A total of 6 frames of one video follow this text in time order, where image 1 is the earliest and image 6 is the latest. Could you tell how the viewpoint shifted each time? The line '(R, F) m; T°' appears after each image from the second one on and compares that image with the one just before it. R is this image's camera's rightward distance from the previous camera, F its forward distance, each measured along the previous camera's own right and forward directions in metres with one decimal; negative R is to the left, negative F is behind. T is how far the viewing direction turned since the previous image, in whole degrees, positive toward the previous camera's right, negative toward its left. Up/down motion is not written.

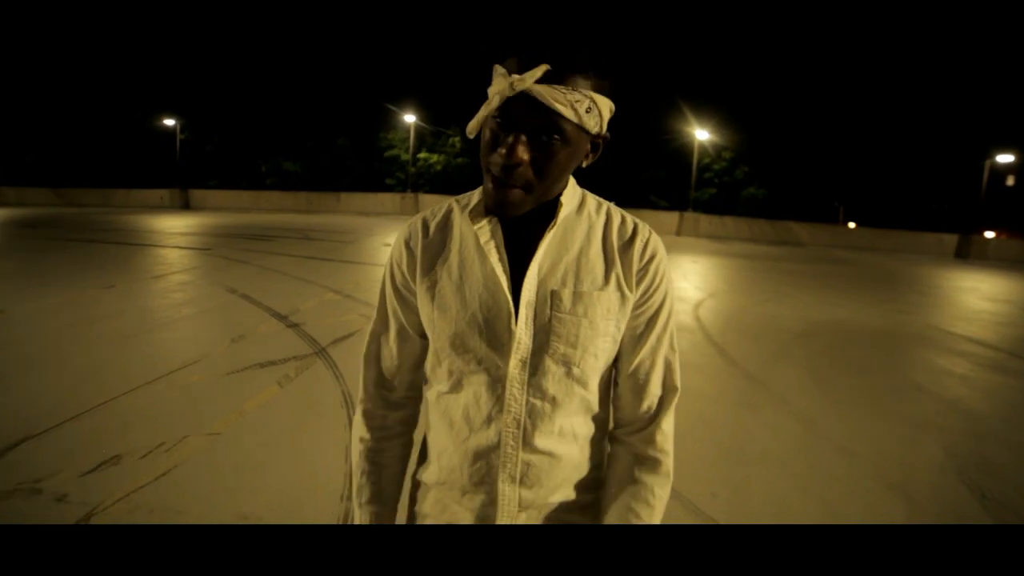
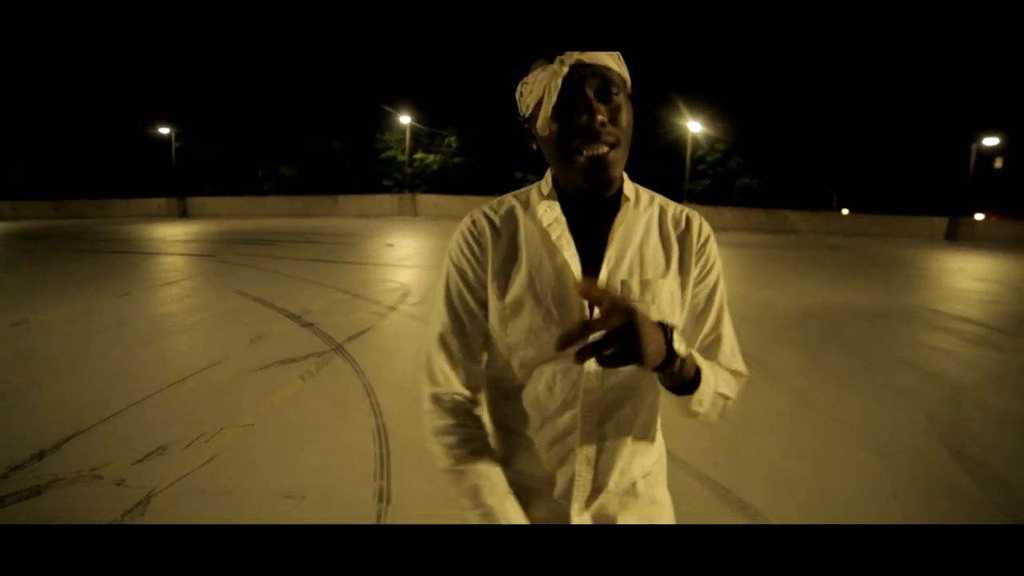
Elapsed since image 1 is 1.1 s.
(-0.1, -0.3) m; 0°
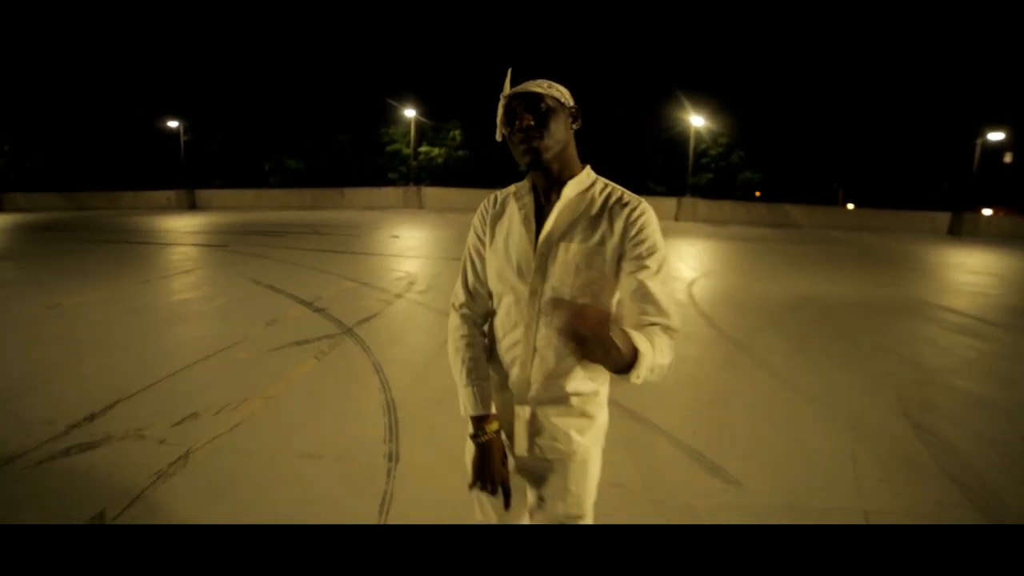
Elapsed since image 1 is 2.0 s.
(+0.1, -0.4) m; 0°
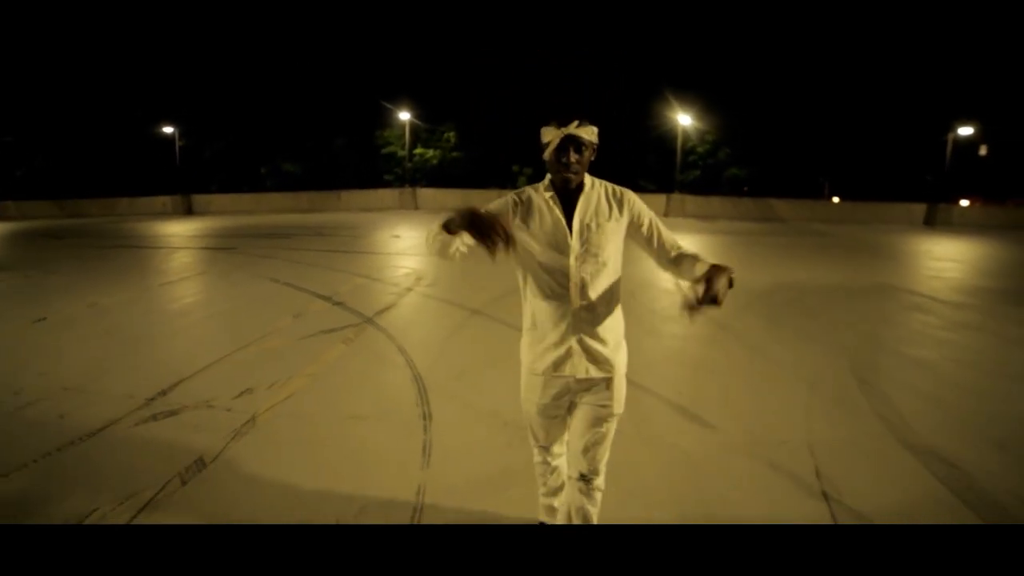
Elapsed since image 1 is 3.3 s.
(-0.1, -0.8) m; +1°
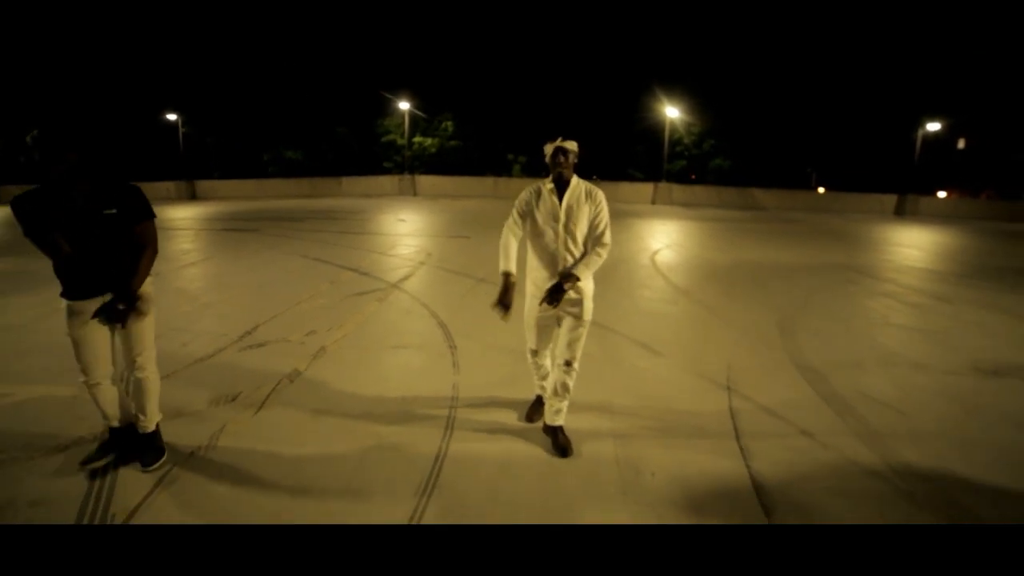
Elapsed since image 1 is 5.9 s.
(-0.1, -1.7) m; +1°
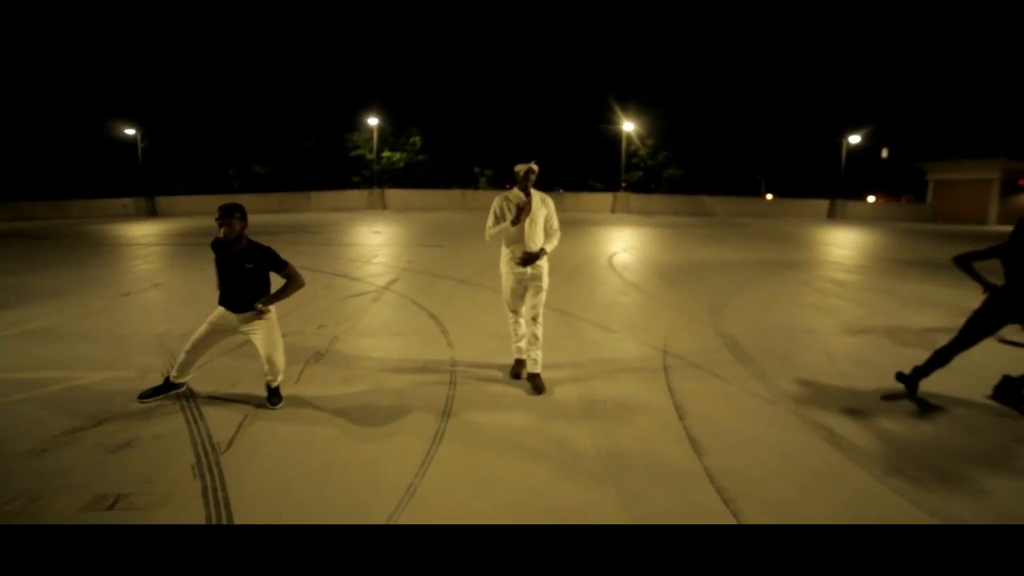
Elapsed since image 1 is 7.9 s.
(-0.2, -1.4) m; +3°
